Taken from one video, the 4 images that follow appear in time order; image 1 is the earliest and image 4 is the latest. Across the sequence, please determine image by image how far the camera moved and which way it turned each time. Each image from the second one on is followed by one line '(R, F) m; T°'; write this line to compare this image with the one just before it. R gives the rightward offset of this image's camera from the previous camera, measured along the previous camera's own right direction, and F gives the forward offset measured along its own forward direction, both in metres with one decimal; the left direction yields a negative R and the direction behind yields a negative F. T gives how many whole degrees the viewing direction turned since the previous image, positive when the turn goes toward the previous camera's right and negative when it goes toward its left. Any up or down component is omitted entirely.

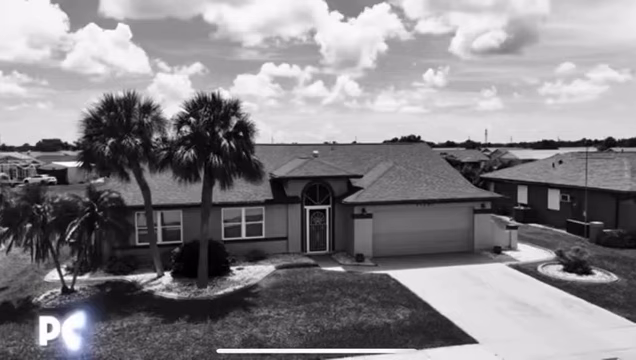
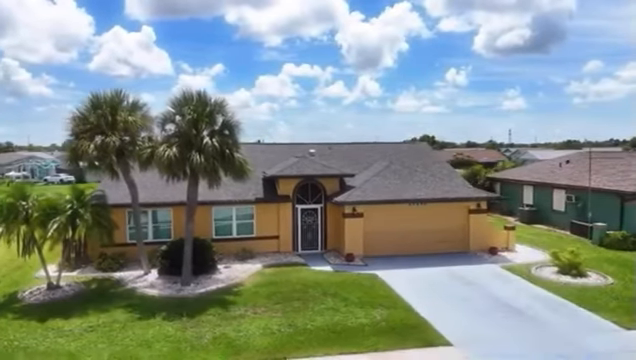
(+1.3, +0.2) m; -2°
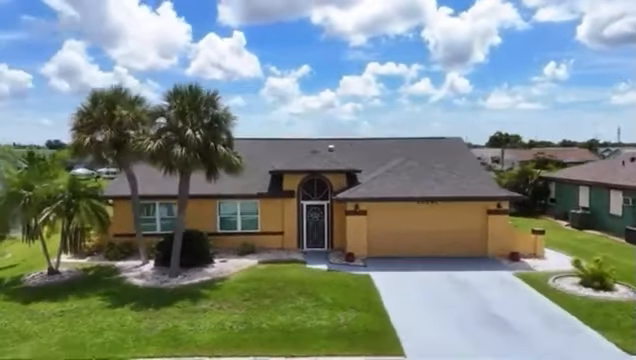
(+3.5, +1.0) m; -10°
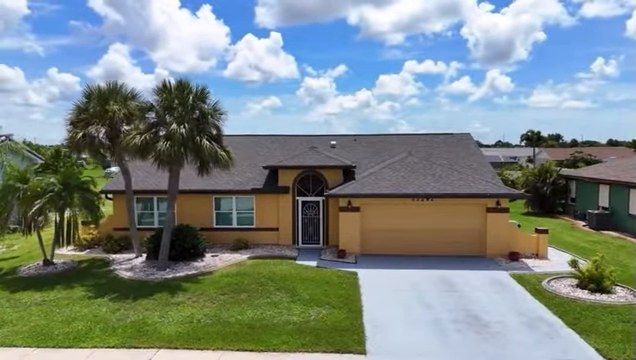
(+1.8, +0.3) m; -4°
